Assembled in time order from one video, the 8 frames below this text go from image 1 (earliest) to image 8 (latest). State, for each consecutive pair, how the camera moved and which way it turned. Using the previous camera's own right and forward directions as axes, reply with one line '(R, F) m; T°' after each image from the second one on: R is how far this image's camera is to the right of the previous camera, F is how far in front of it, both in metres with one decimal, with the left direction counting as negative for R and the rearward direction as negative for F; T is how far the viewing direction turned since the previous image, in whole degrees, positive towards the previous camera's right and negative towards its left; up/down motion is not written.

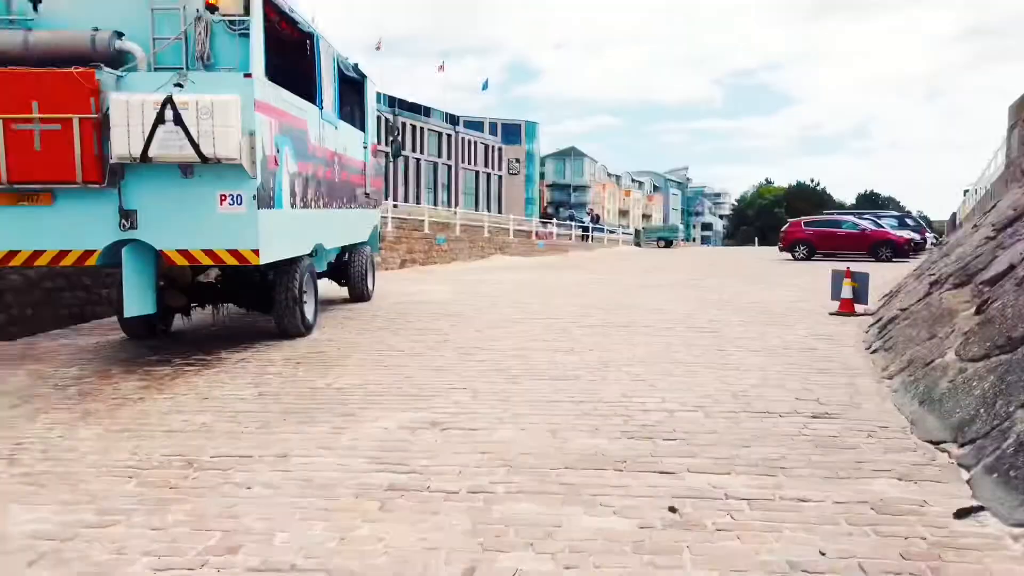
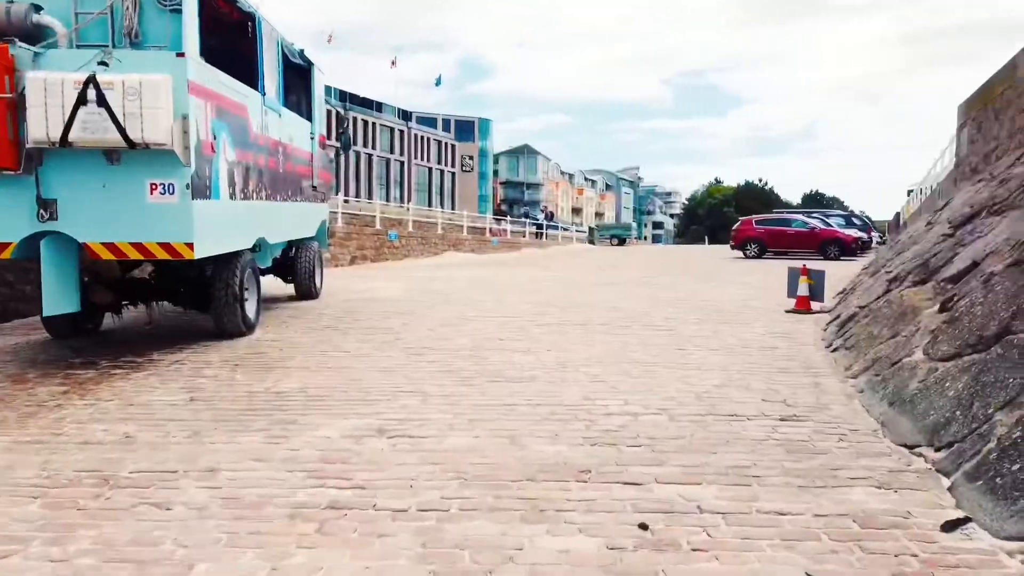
(0.0, +0.4) m; +4°
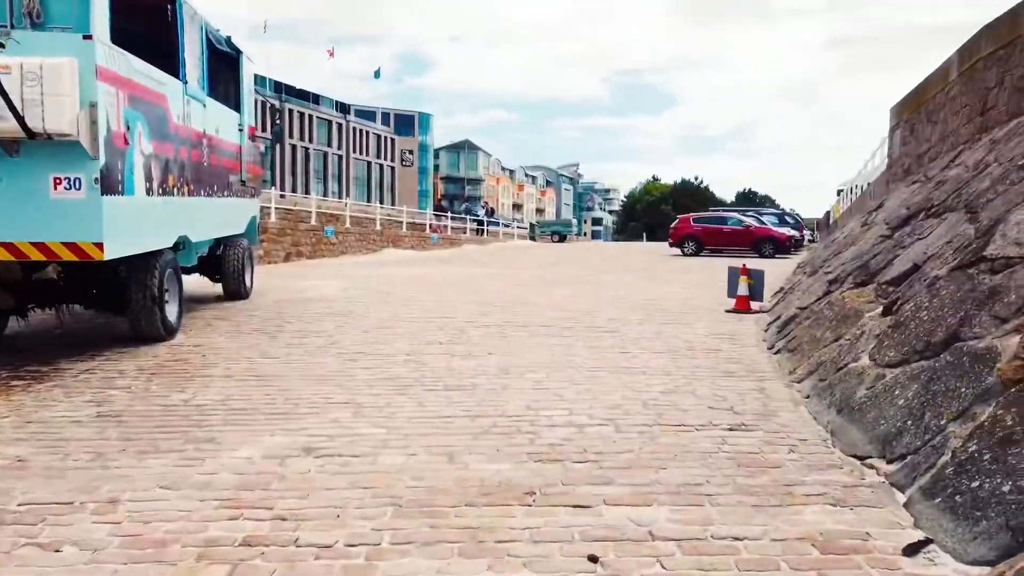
(0.0, +0.4) m; +5°
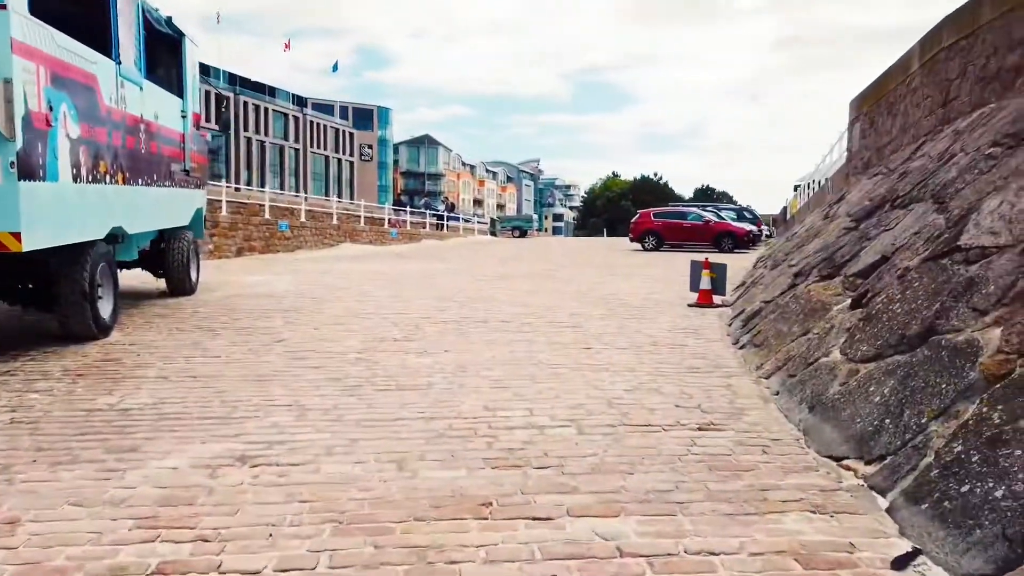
(0.0, +0.4) m; +3°
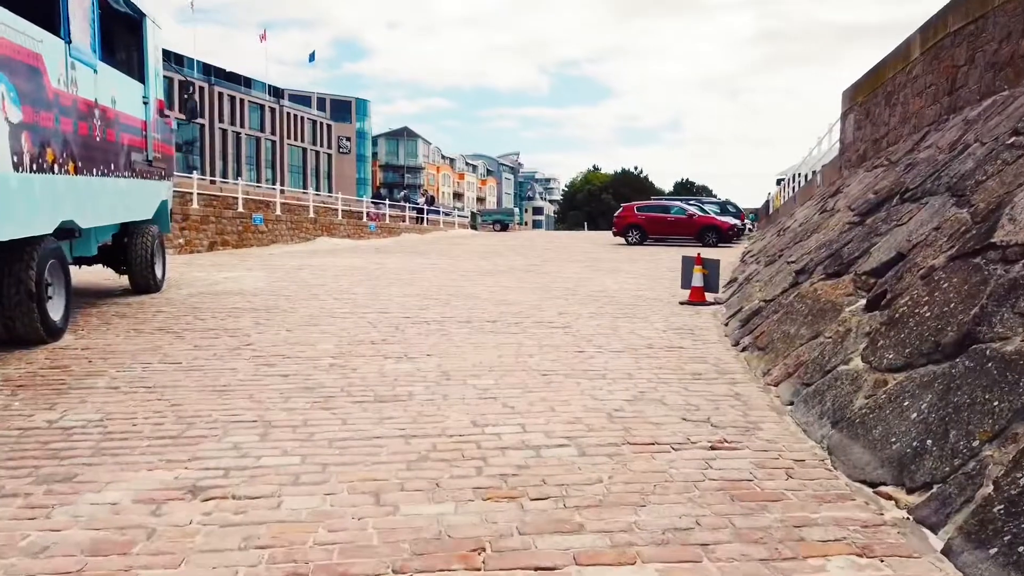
(-0.1, +0.7) m; +2°
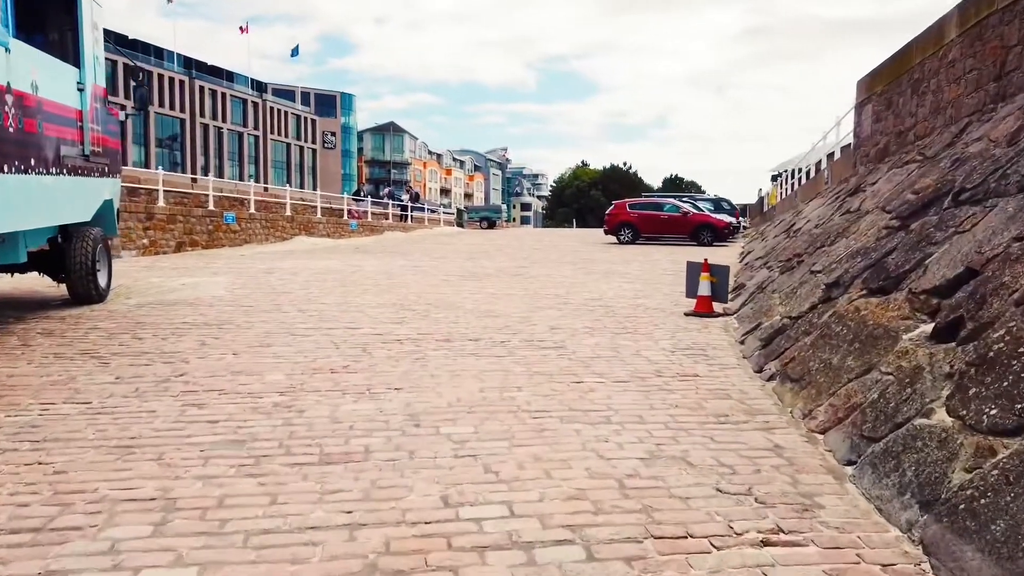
(0.0, +1.4) m; +1°
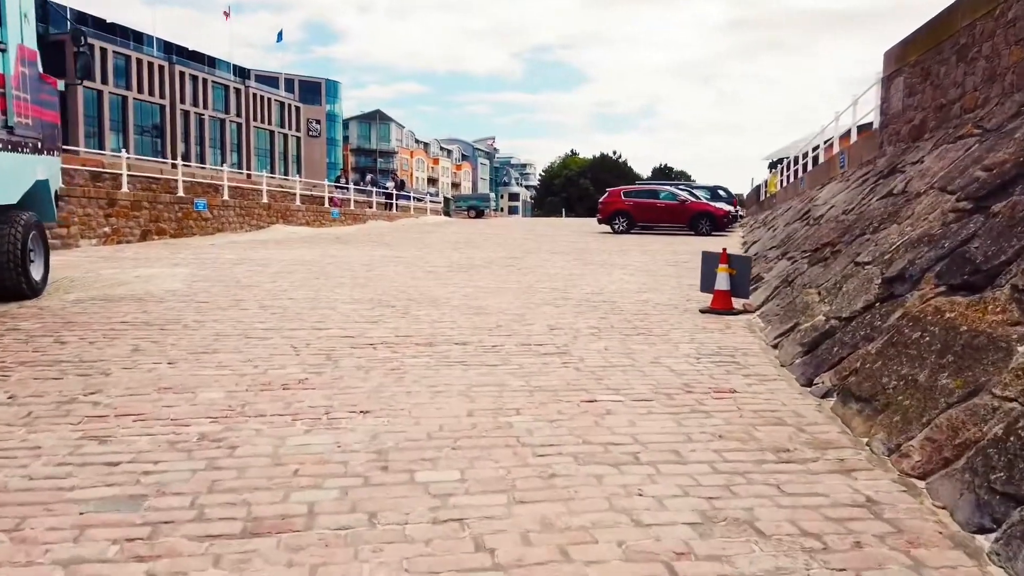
(-0.1, +1.5) m; +1°
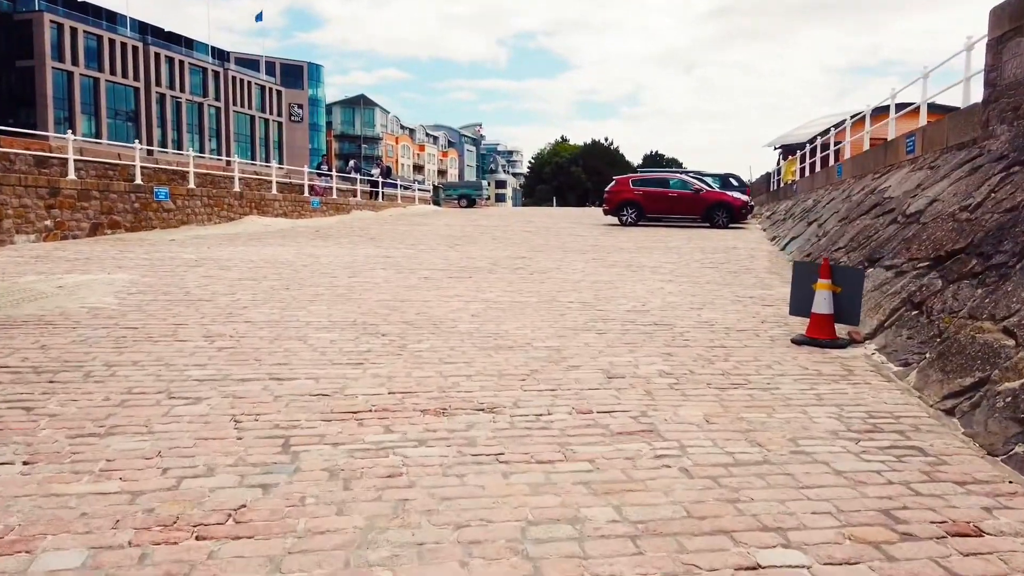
(-0.5, +2.7) m; +1°
